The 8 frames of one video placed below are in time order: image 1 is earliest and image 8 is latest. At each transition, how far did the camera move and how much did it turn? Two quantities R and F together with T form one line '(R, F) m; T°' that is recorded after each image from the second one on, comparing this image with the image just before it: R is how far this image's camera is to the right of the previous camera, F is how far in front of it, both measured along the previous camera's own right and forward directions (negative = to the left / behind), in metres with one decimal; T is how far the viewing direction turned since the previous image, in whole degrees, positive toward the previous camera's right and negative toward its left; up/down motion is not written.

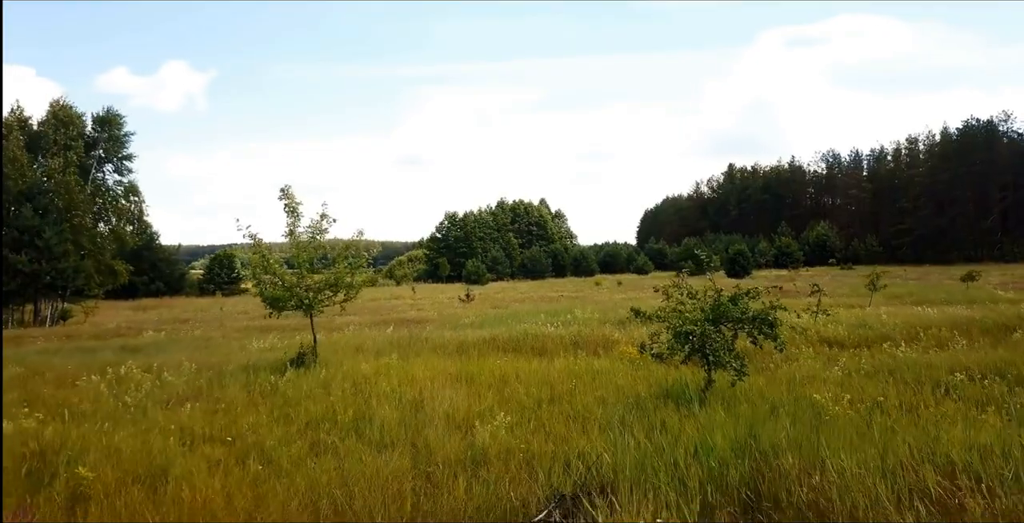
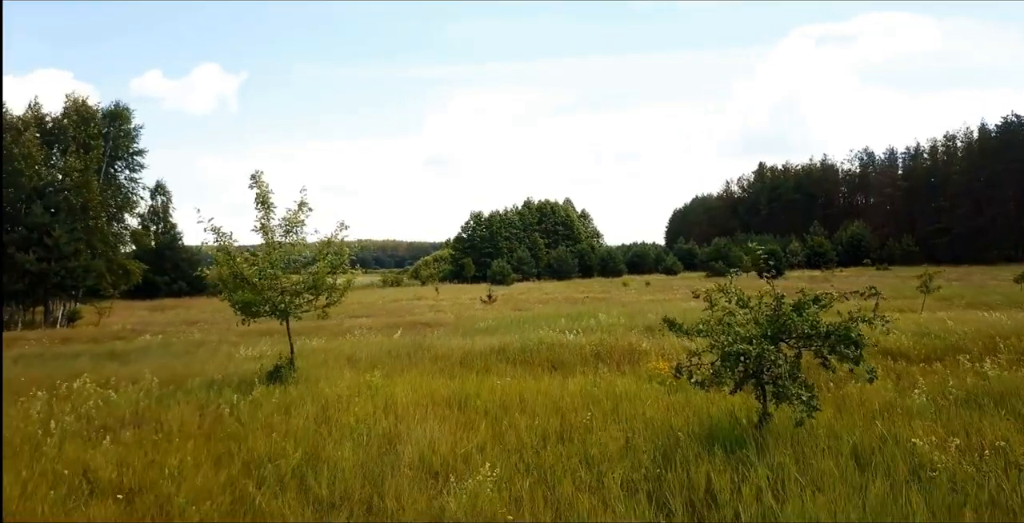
(+0.1, +1.2) m; -2°
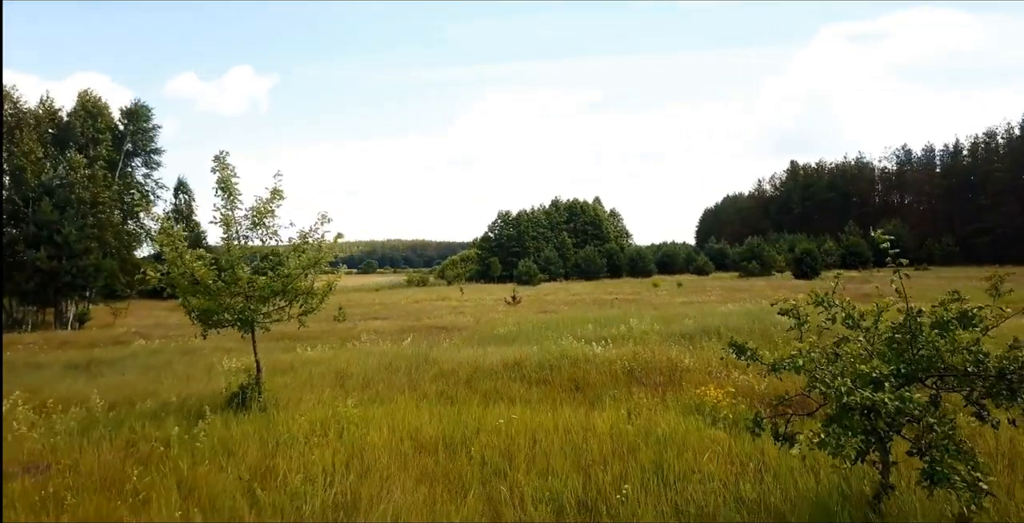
(+0.1, +1.3) m; -2°
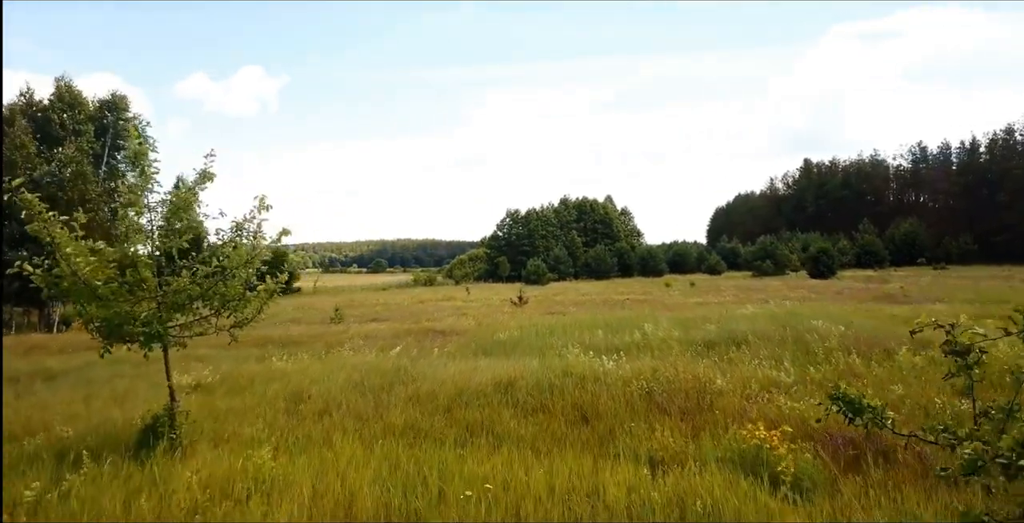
(+0.1, +1.3) m; -1°
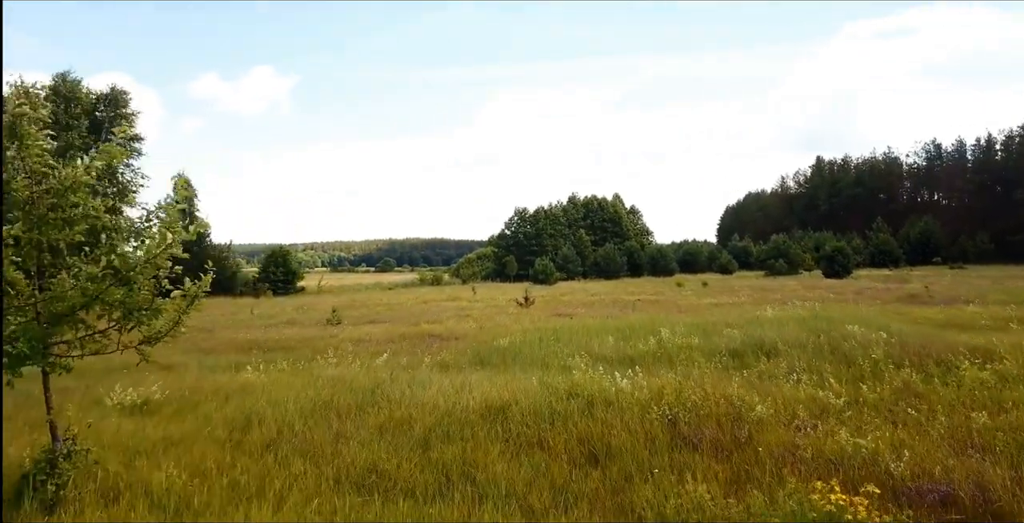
(+0.1, +1.1) m; -1°
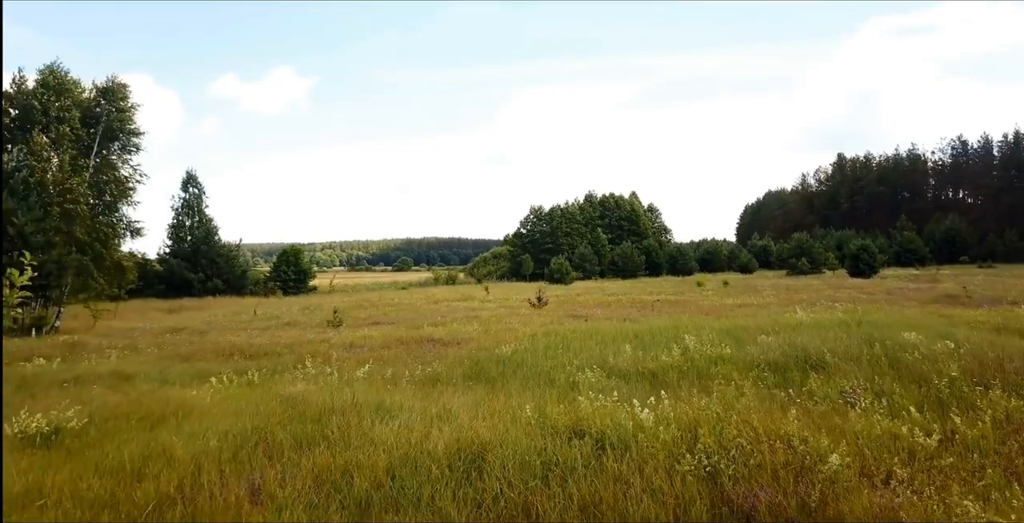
(+0.1, +1.3) m; -1°
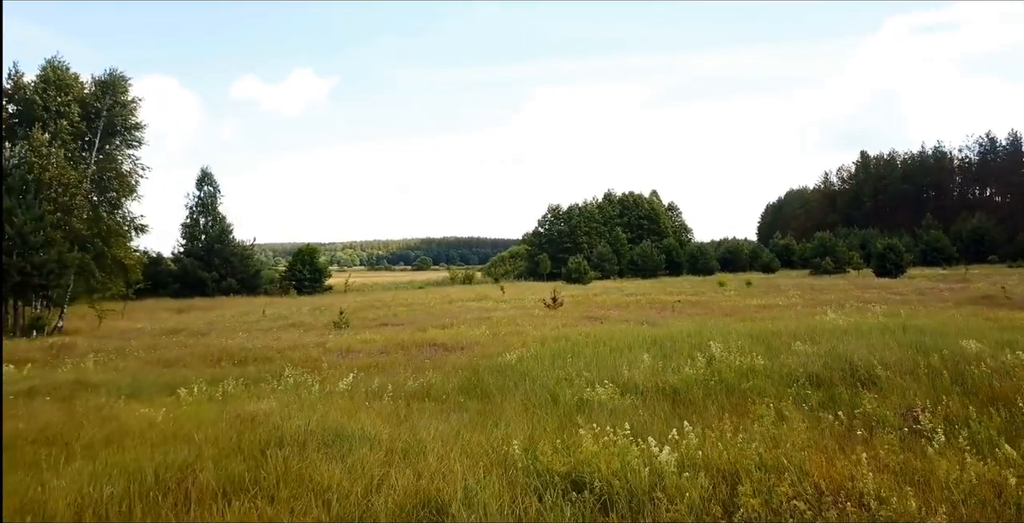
(+0.1, +0.9) m; -1°
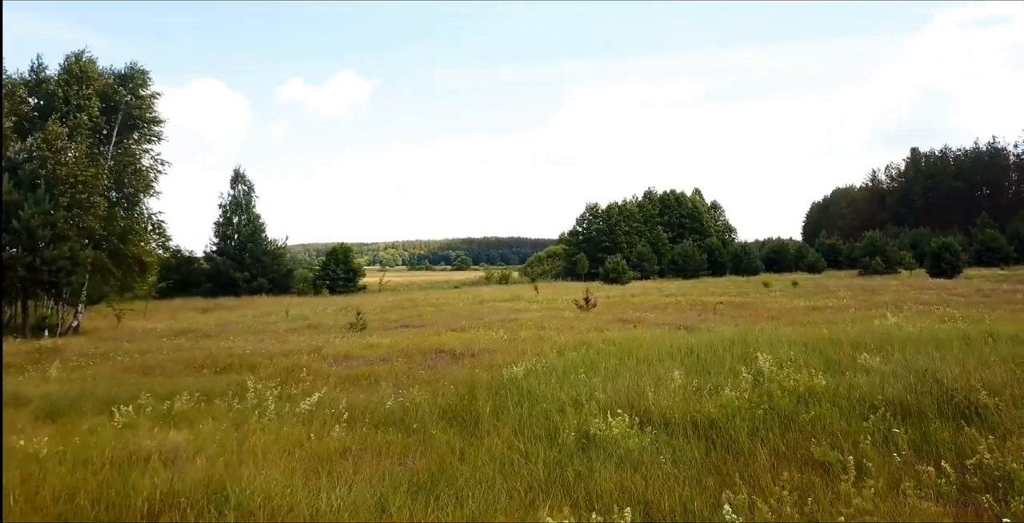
(+0.3, +1.4) m; -3°
